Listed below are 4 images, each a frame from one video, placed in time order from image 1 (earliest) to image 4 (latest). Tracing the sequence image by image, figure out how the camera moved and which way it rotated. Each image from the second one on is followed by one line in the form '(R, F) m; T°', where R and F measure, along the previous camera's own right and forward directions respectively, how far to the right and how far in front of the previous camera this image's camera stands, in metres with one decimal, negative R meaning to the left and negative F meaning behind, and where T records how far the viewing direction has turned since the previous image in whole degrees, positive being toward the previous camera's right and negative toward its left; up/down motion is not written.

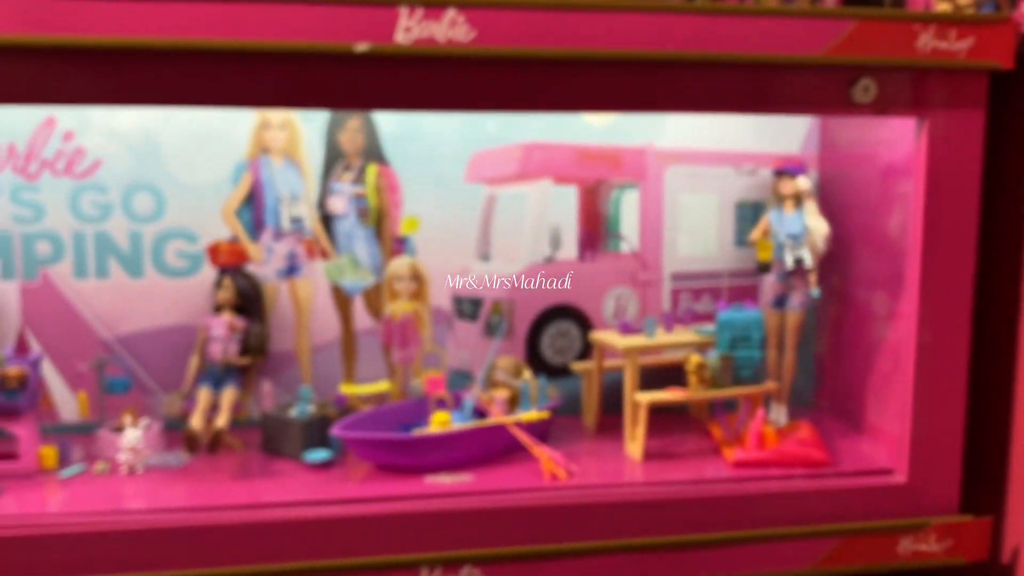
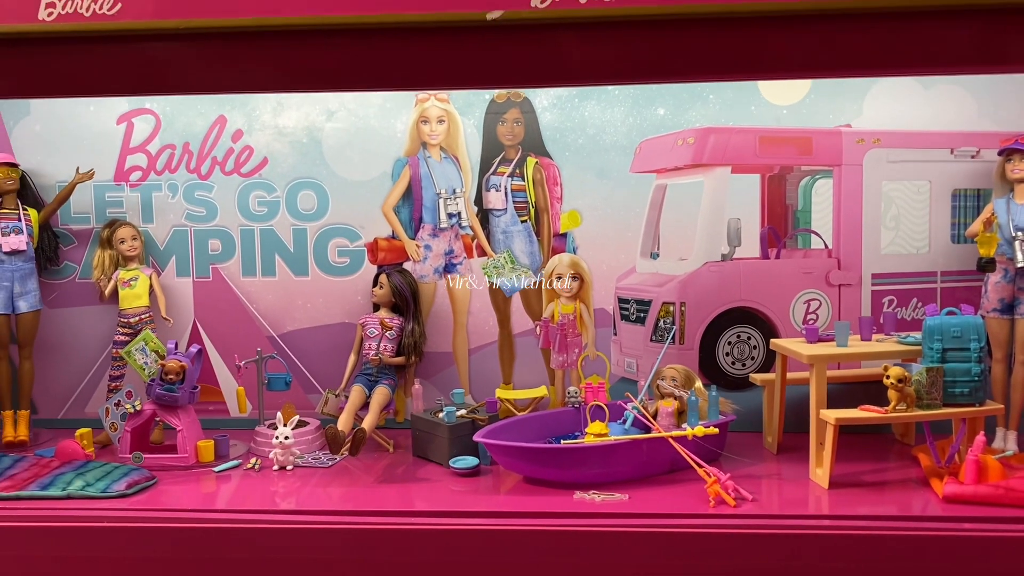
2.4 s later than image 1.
(+0.1, +0.2) m; -13°
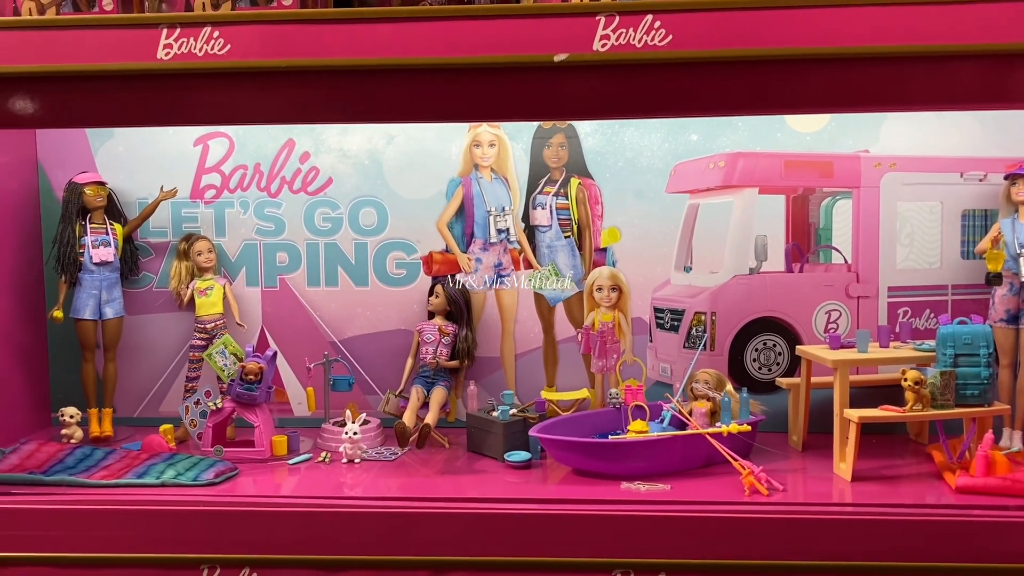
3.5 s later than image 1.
(-0.1, -0.2) m; 0°
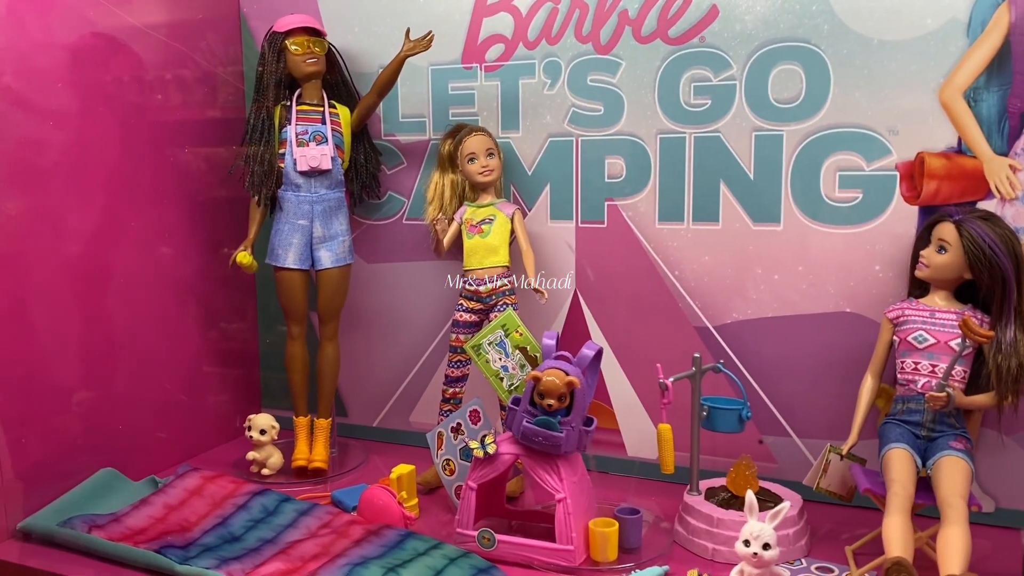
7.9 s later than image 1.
(-0.4, +1.5) m; -20°
